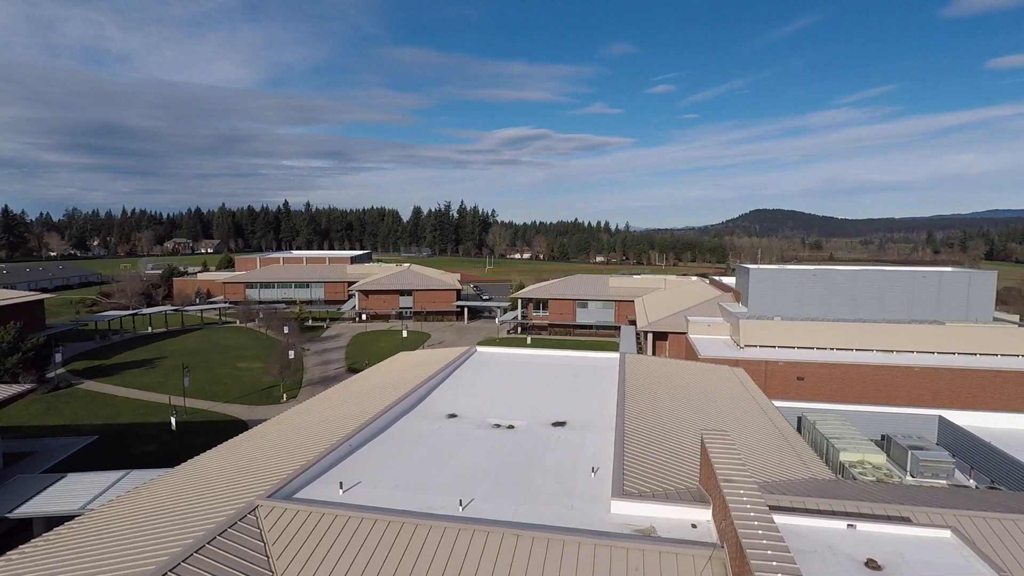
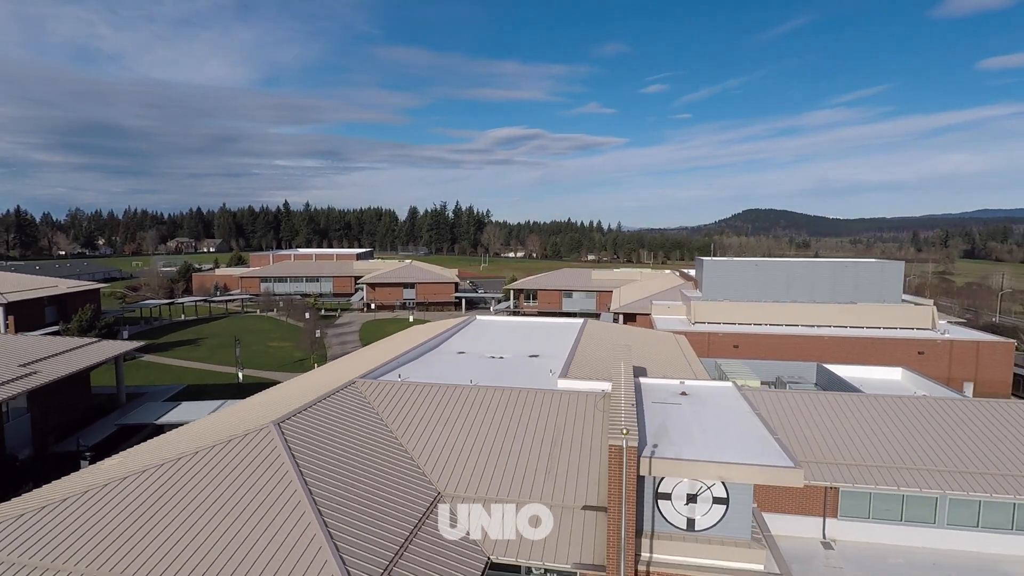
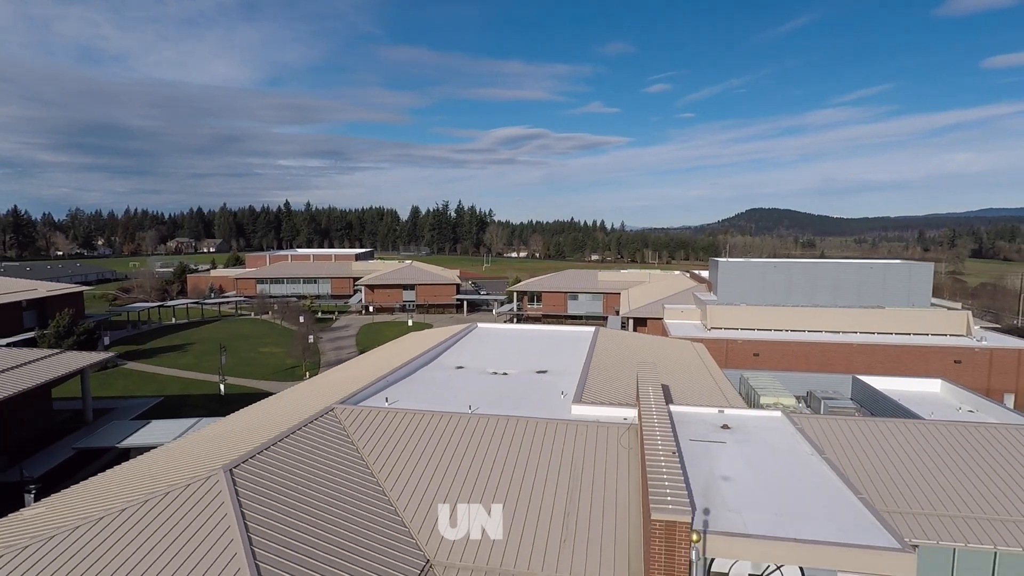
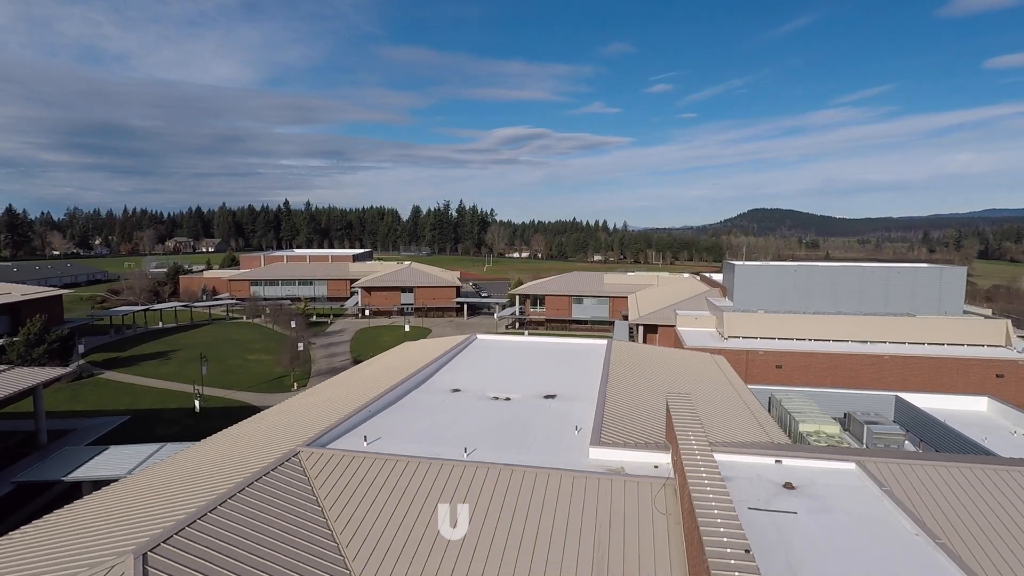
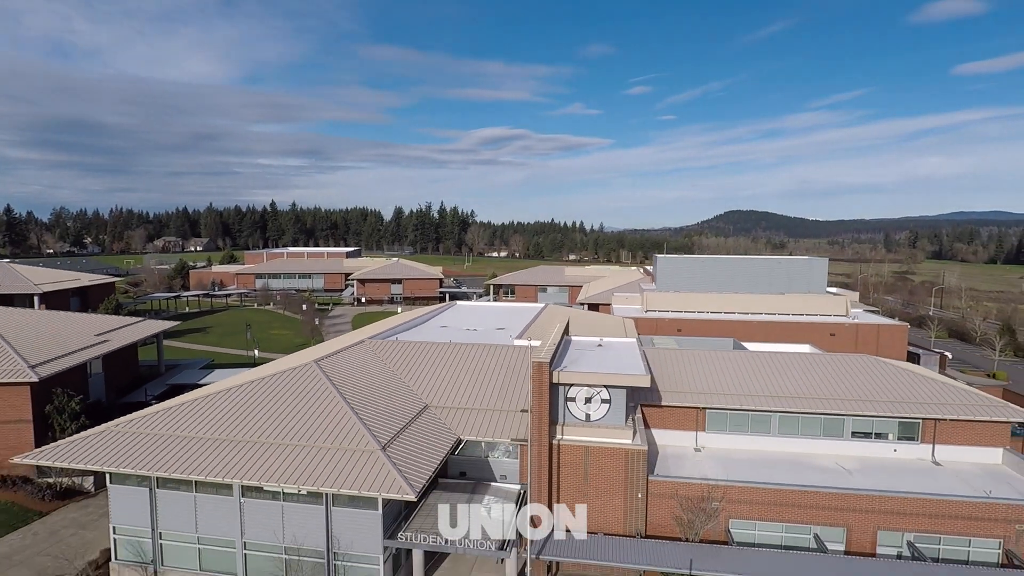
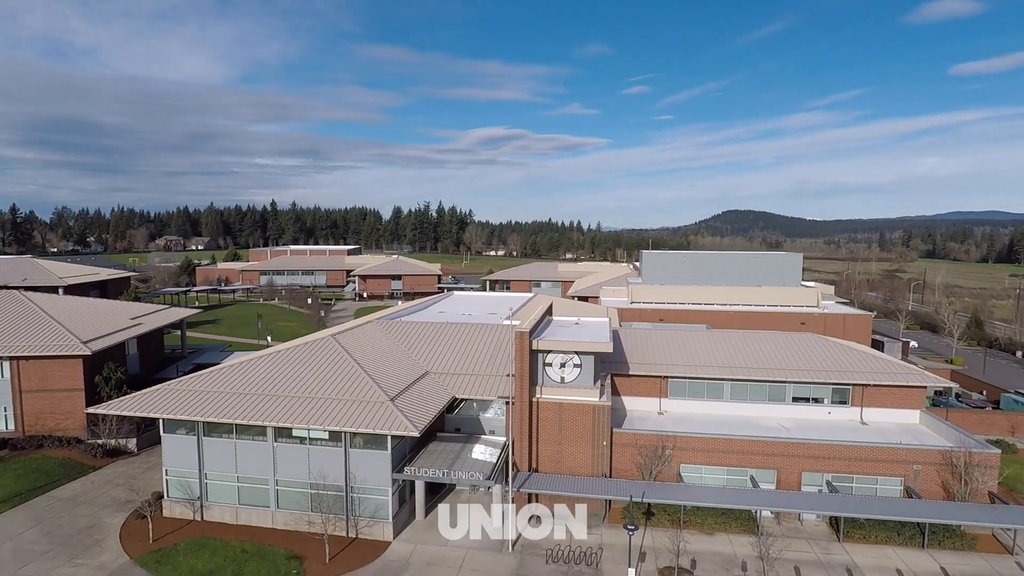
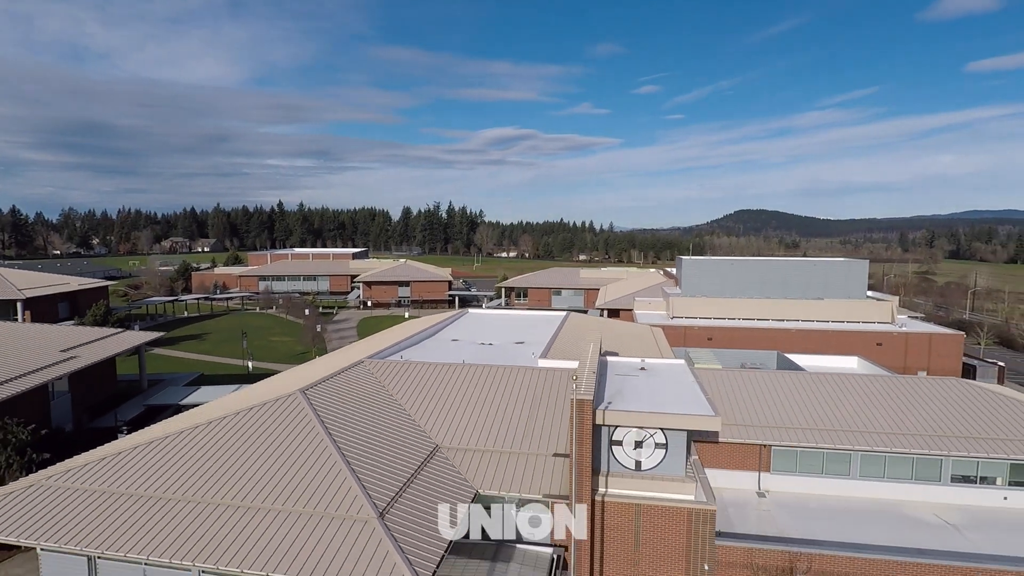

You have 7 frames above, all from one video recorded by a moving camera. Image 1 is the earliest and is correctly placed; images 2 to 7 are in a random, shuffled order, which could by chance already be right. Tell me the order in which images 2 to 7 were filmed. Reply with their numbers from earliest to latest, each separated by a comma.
4, 3, 2, 7, 5, 6
